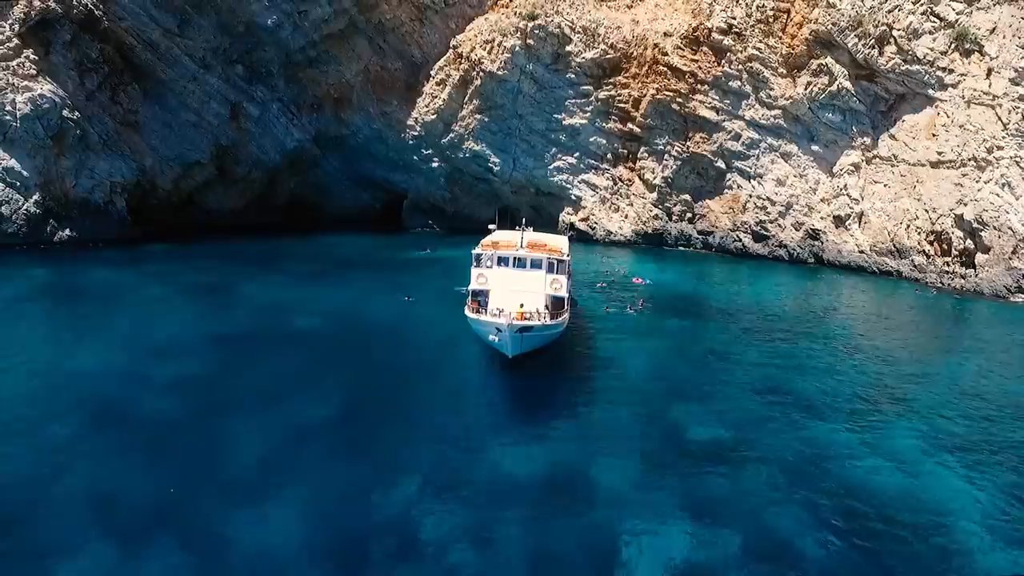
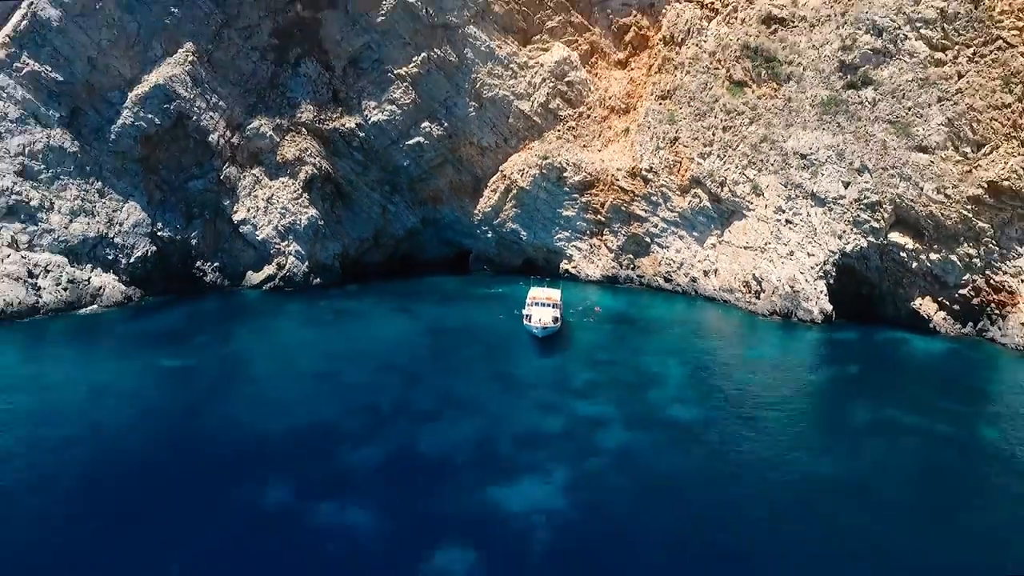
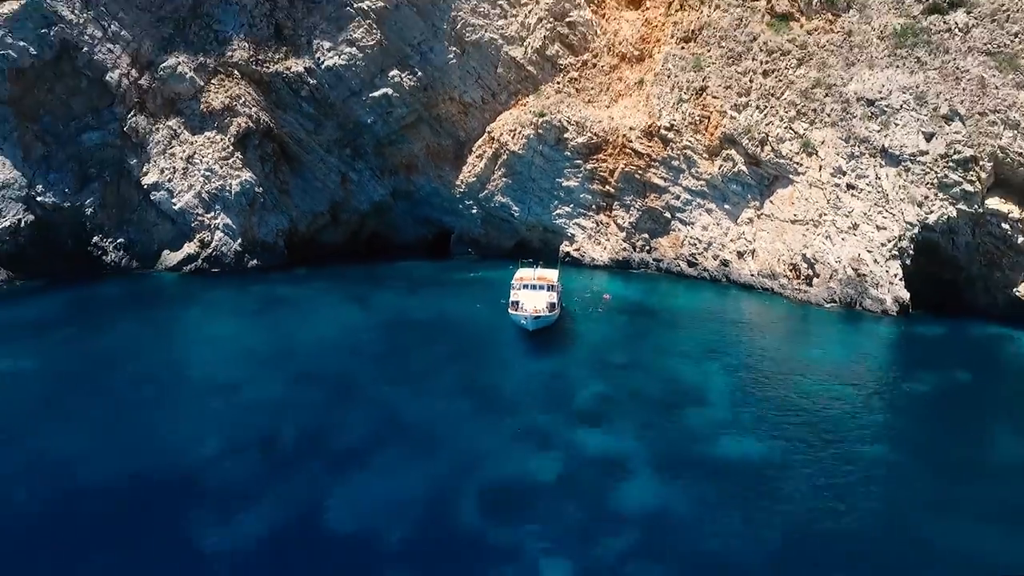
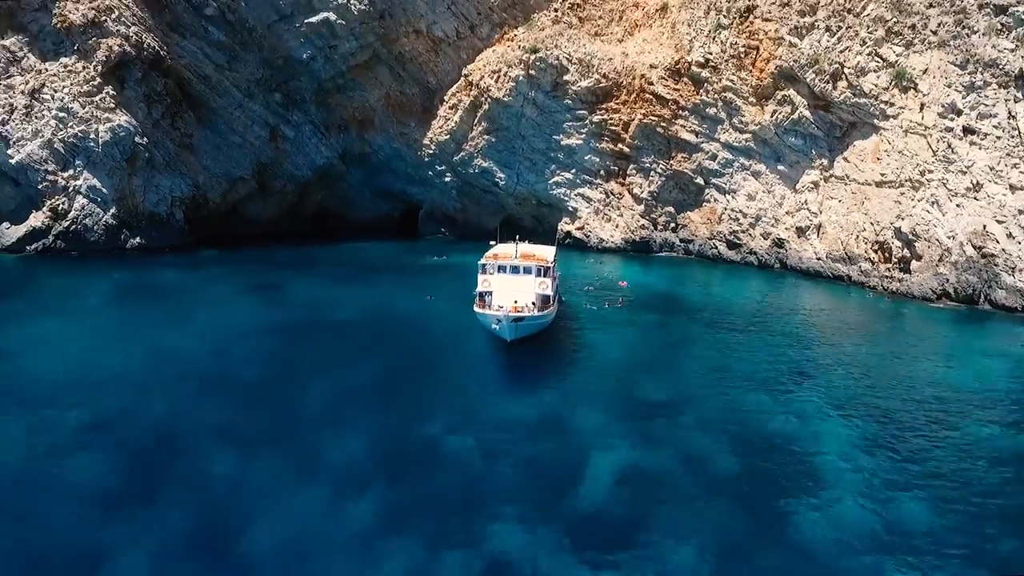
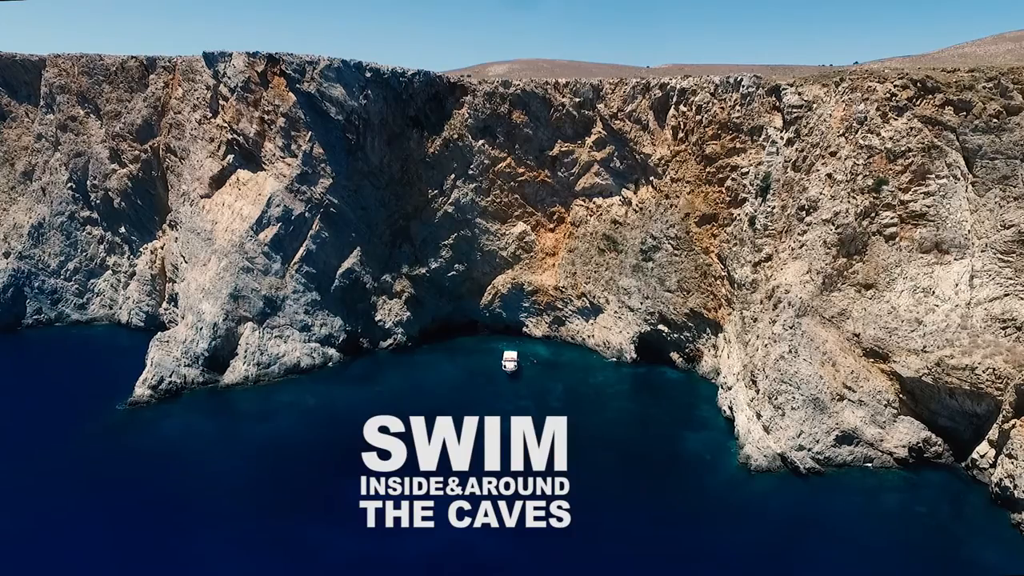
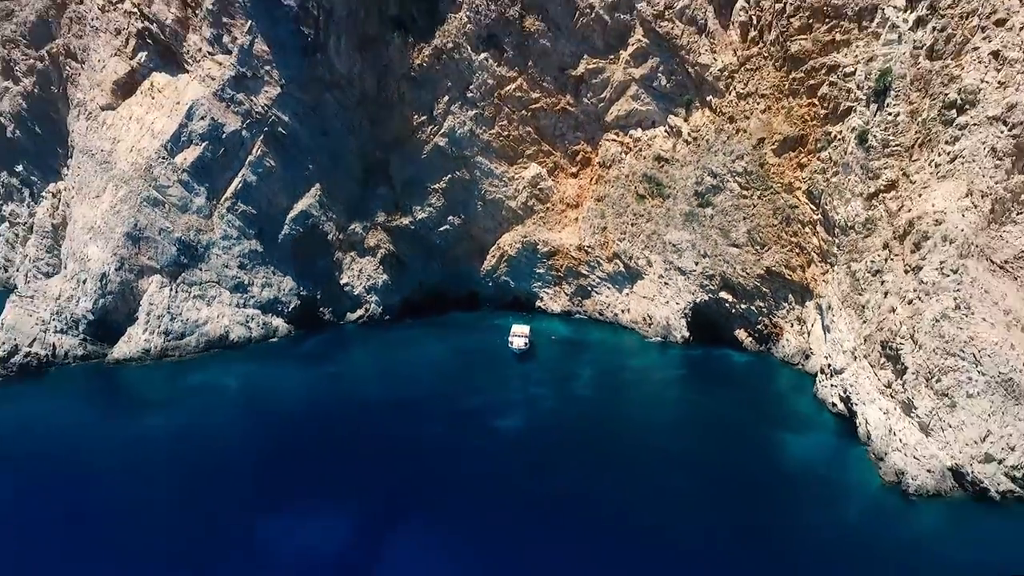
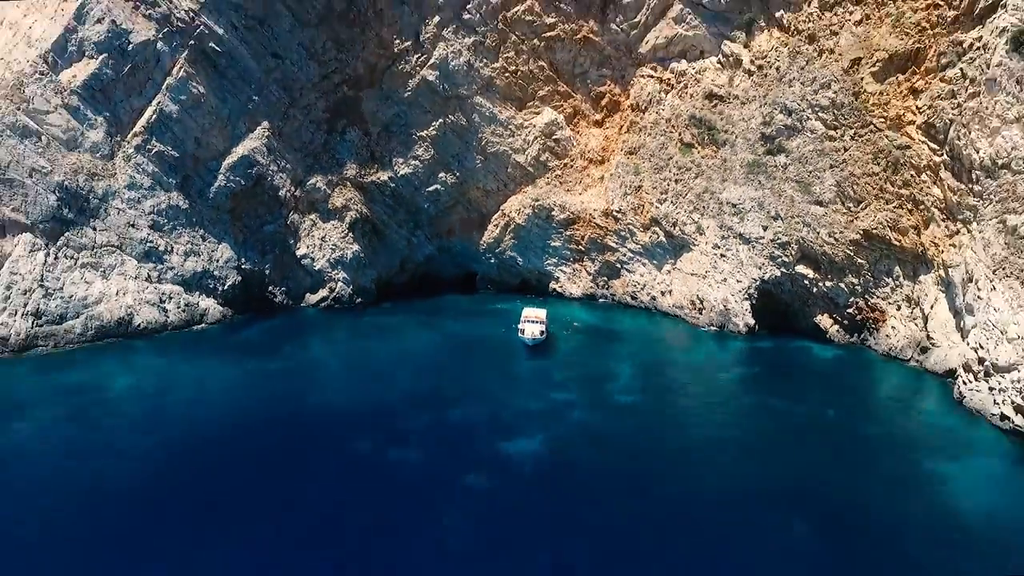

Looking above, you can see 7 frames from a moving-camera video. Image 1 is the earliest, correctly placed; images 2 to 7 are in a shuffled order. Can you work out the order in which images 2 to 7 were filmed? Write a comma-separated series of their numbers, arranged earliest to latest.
4, 3, 2, 7, 6, 5
